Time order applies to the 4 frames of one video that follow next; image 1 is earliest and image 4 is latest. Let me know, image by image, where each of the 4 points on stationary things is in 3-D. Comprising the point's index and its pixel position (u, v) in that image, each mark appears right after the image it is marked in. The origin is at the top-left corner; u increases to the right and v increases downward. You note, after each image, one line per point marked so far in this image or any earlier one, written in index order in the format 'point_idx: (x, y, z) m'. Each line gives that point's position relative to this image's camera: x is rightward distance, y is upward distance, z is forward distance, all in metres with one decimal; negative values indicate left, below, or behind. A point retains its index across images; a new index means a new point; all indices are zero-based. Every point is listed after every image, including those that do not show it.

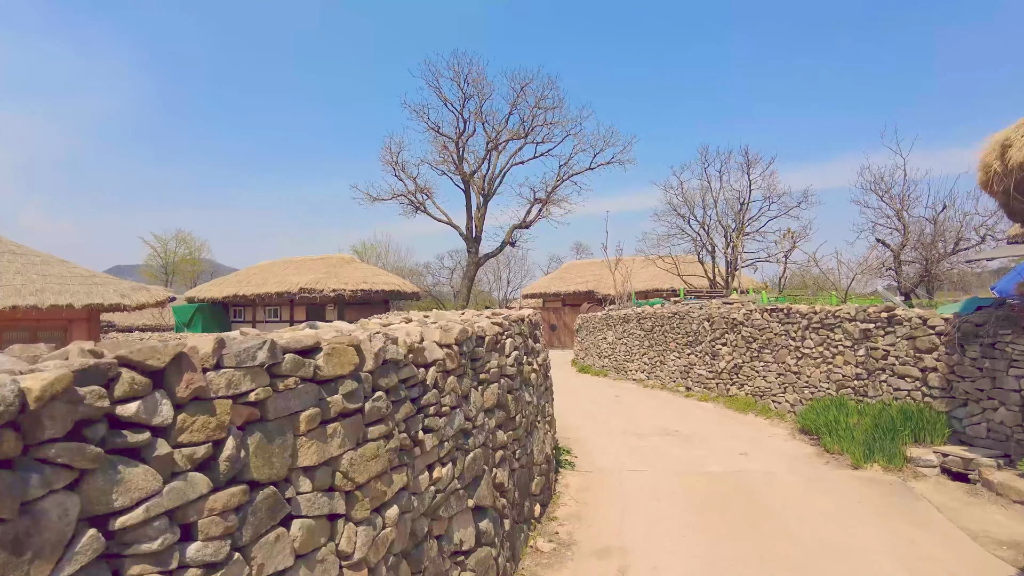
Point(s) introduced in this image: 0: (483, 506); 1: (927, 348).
0: (-0.2, -1.6, +4.1) m
1: (+6.1, -0.9, +8.2) m
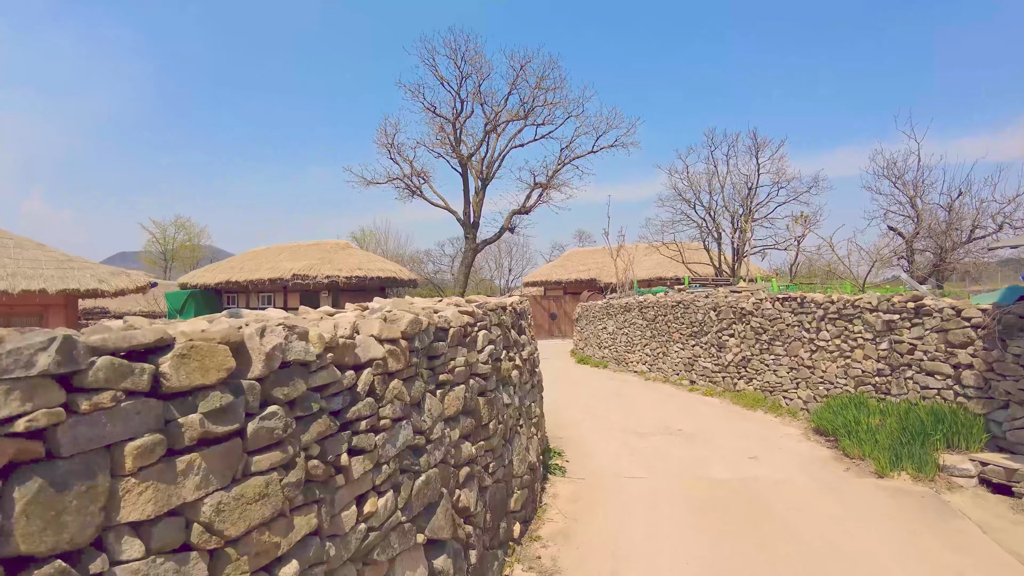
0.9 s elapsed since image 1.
0: (-0.4, -1.5, +3.3) m
1: (+5.9, -0.7, +7.4) m
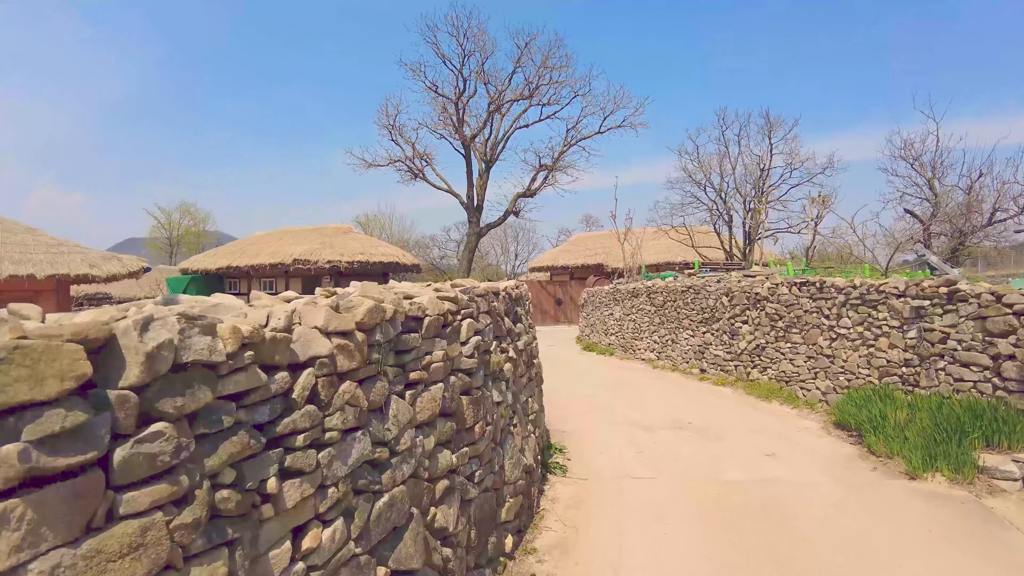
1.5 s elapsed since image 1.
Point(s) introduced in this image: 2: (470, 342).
0: (-0.5, -1.4, +2.7) m
1: (+5.9, -0.5, +6.7) m
2: (-0.3, -0.4, +3.7) m
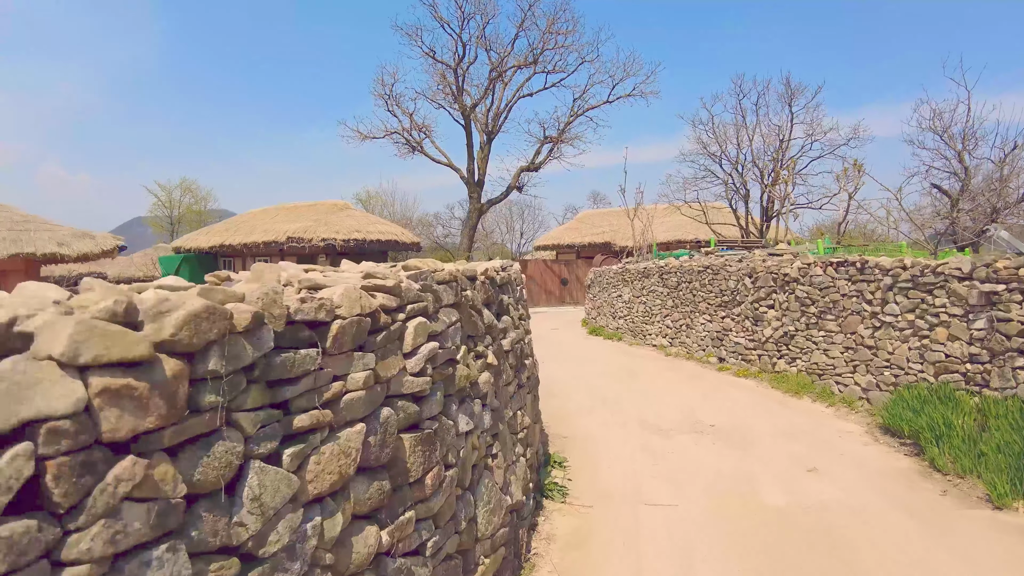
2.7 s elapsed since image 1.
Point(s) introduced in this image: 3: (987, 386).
0: (-0.7, -1.3, +1.6) m
1: (+5.8, -0.3, +5.5) m
2: (-0.4, -0.3, +2.6) m
3: (+5.5, -1.1, +6.5) m
